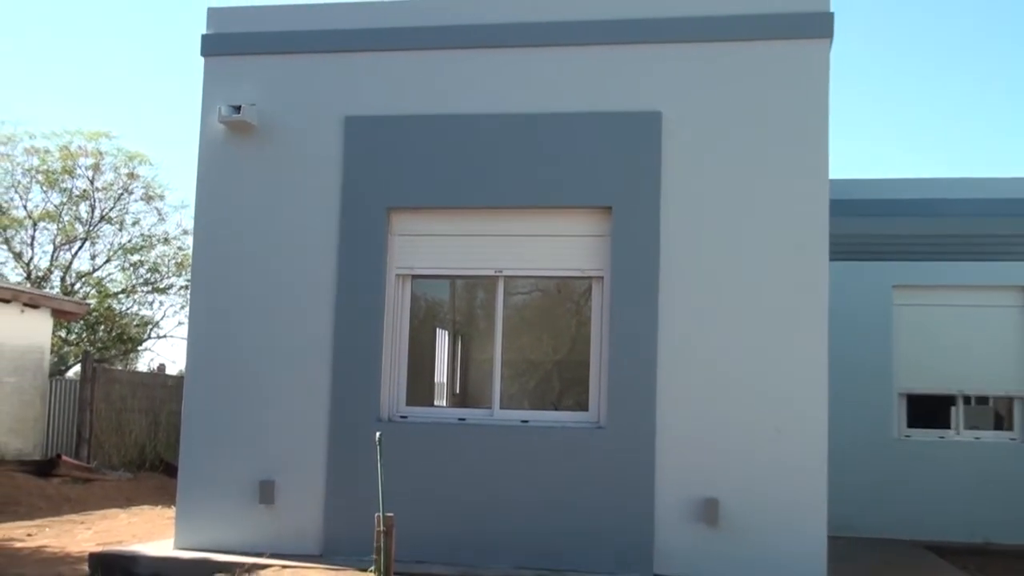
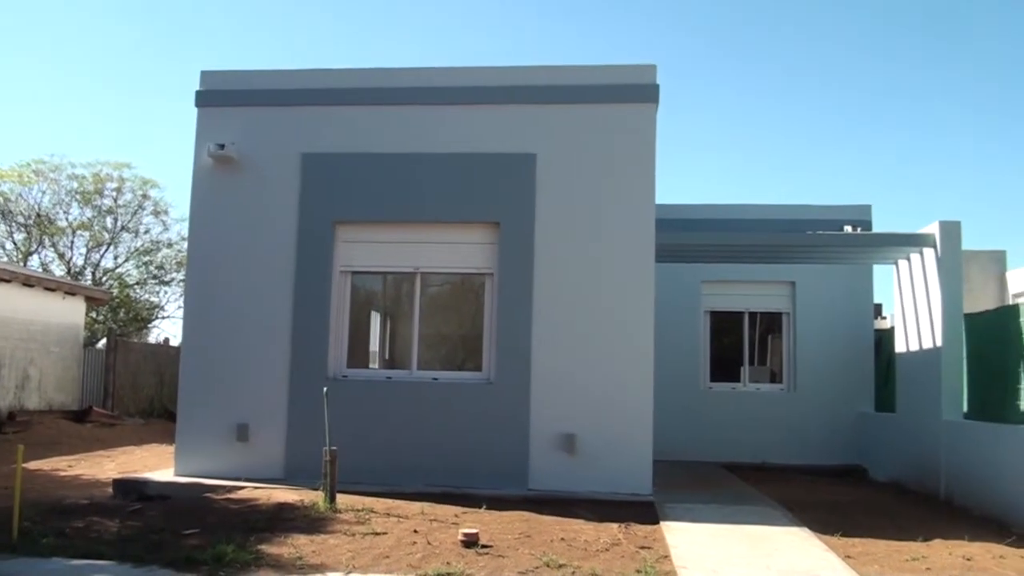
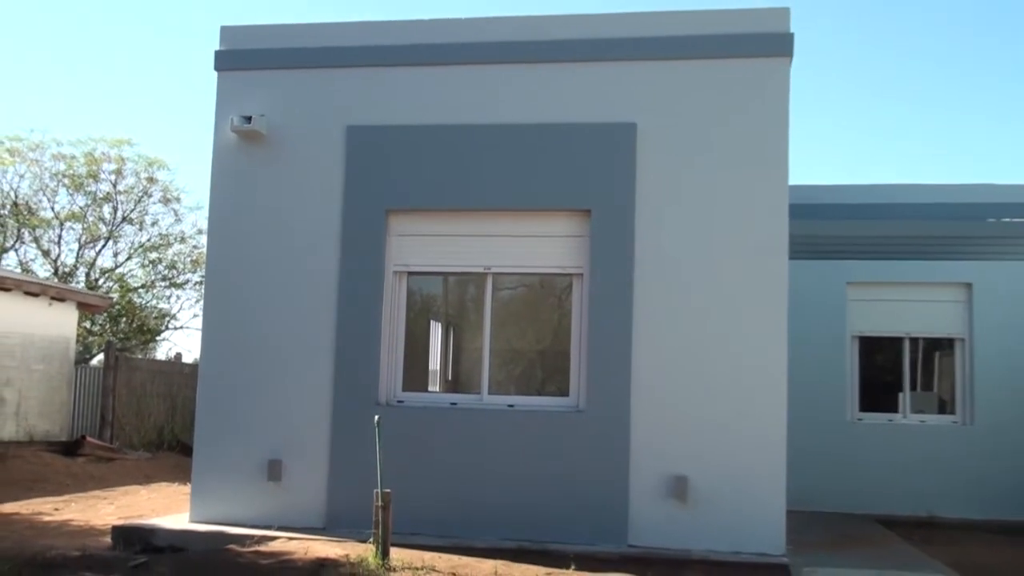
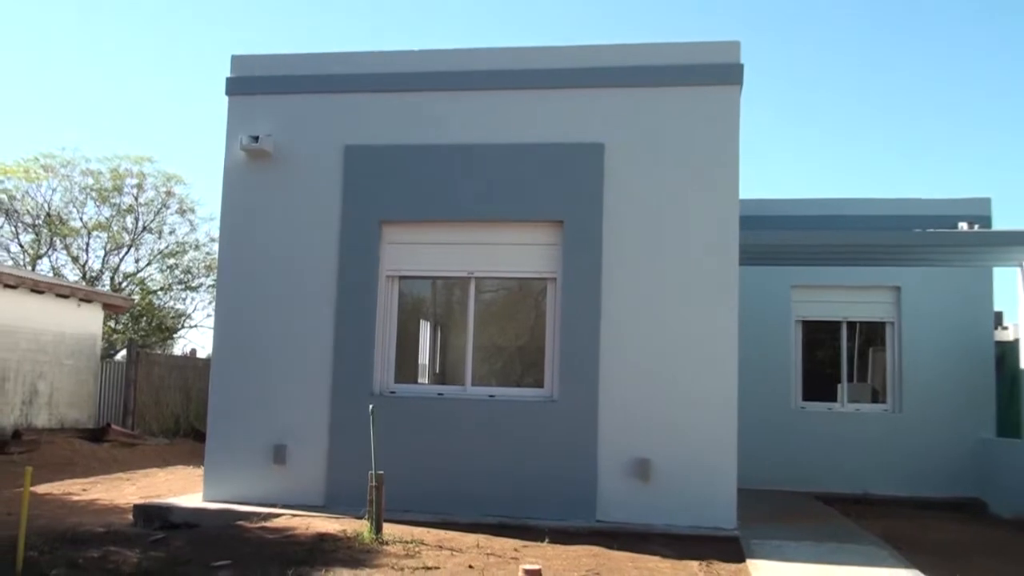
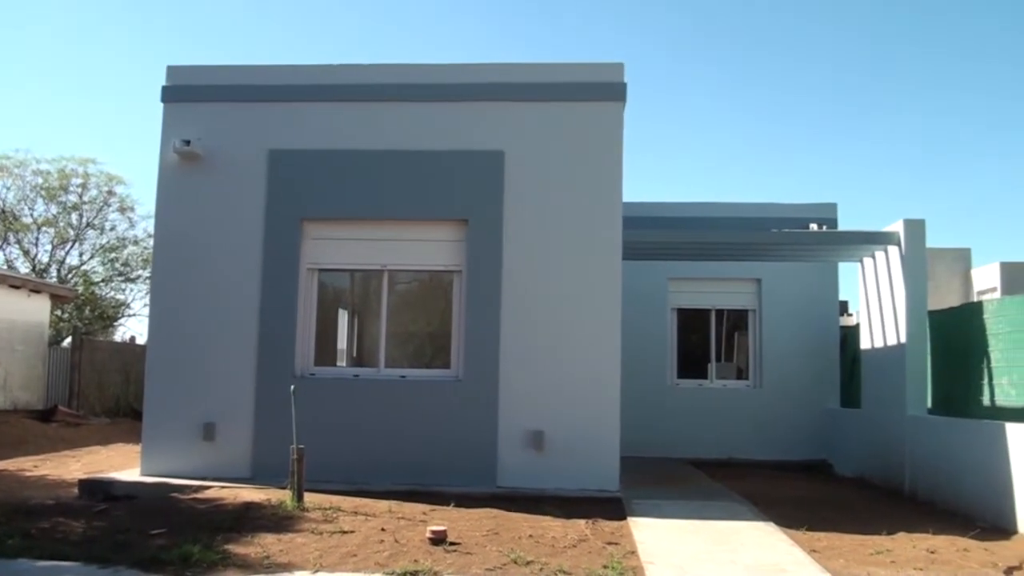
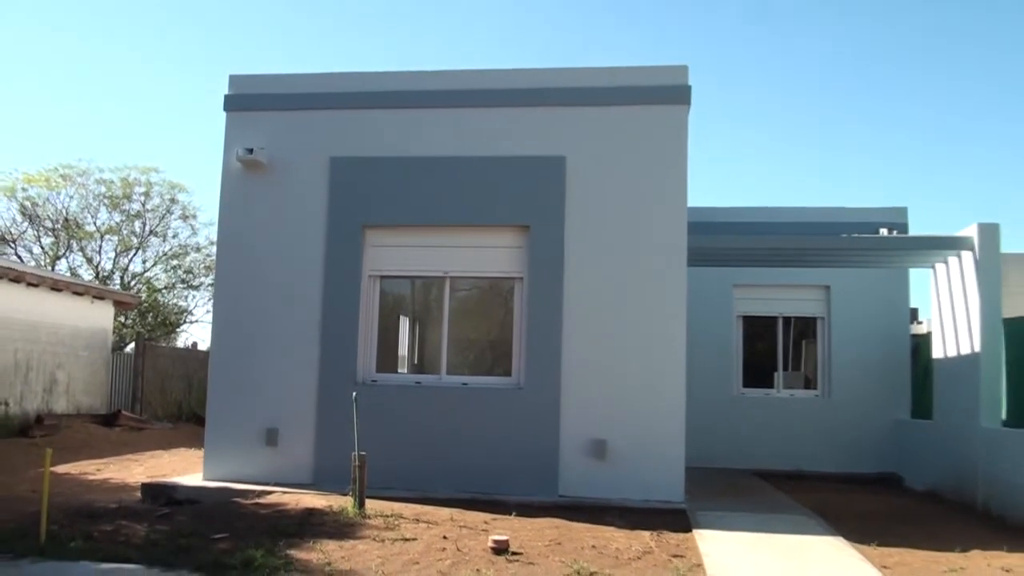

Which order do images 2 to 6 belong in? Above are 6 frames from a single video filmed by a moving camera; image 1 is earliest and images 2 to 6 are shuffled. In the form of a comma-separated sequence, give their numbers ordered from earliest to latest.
3, 4, 6, 2, 5
